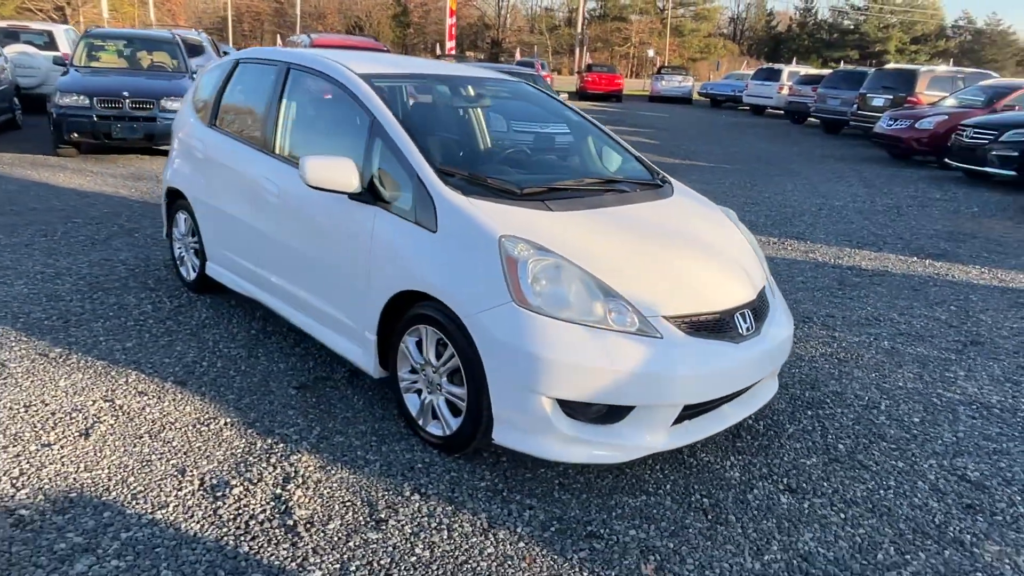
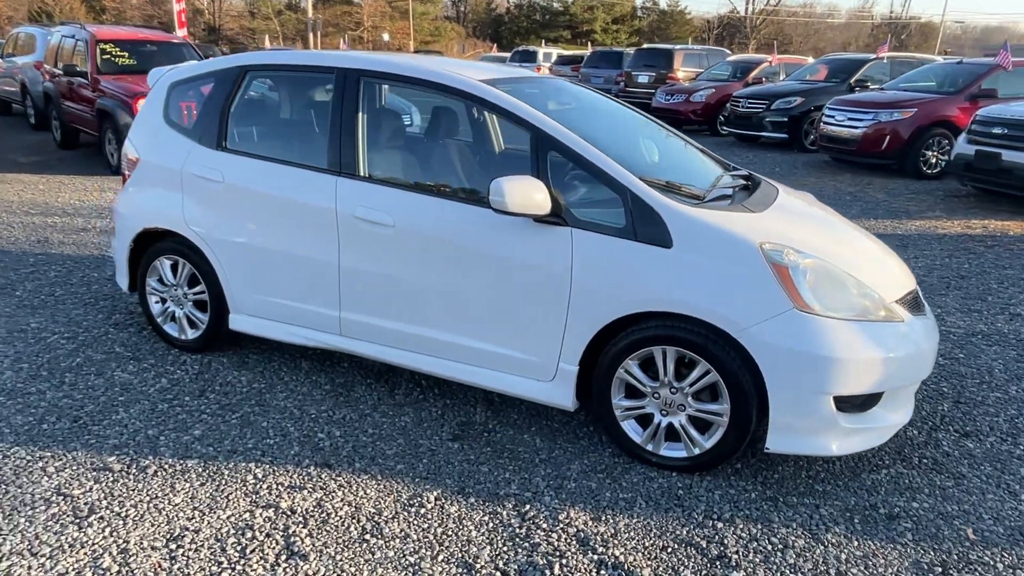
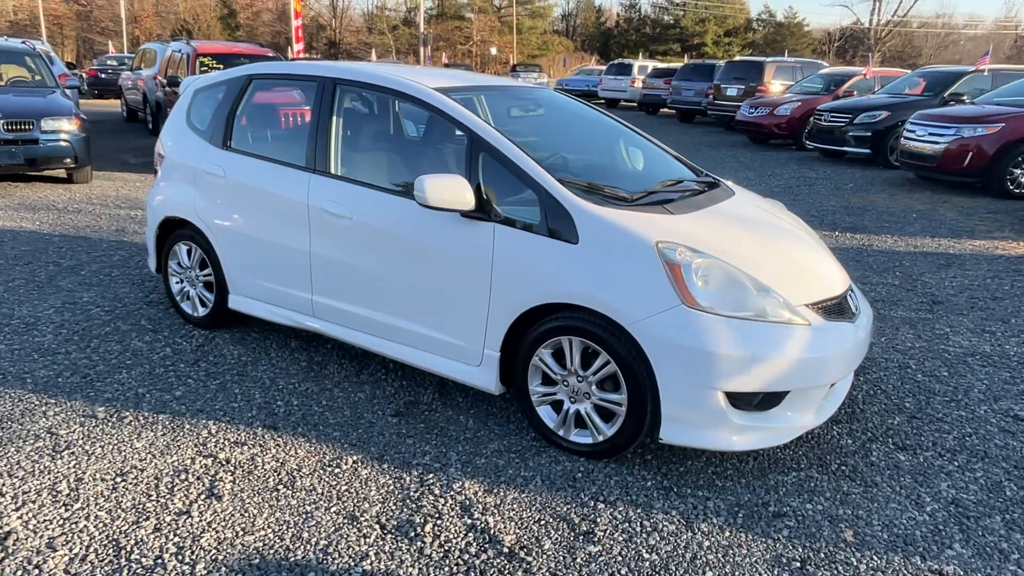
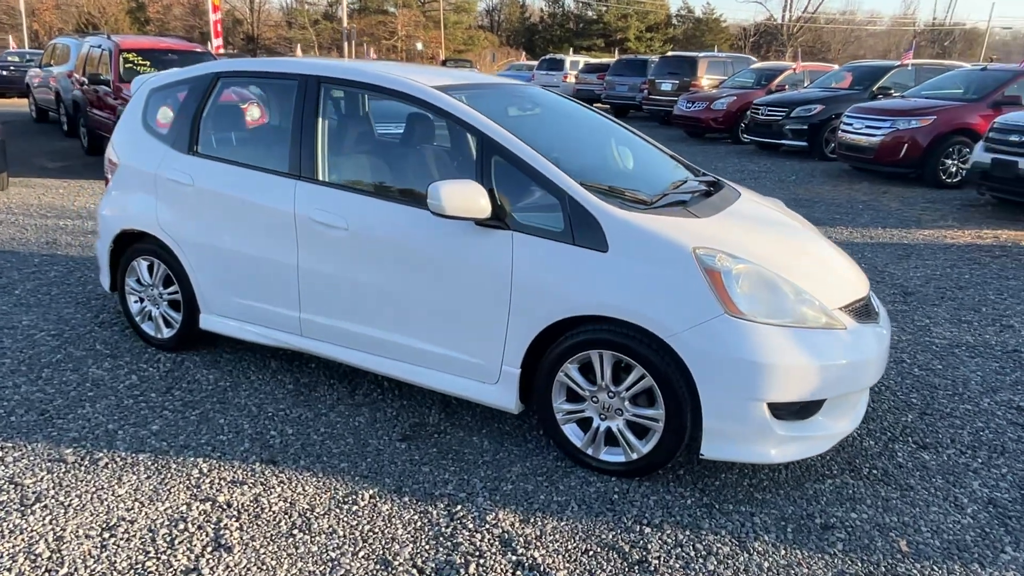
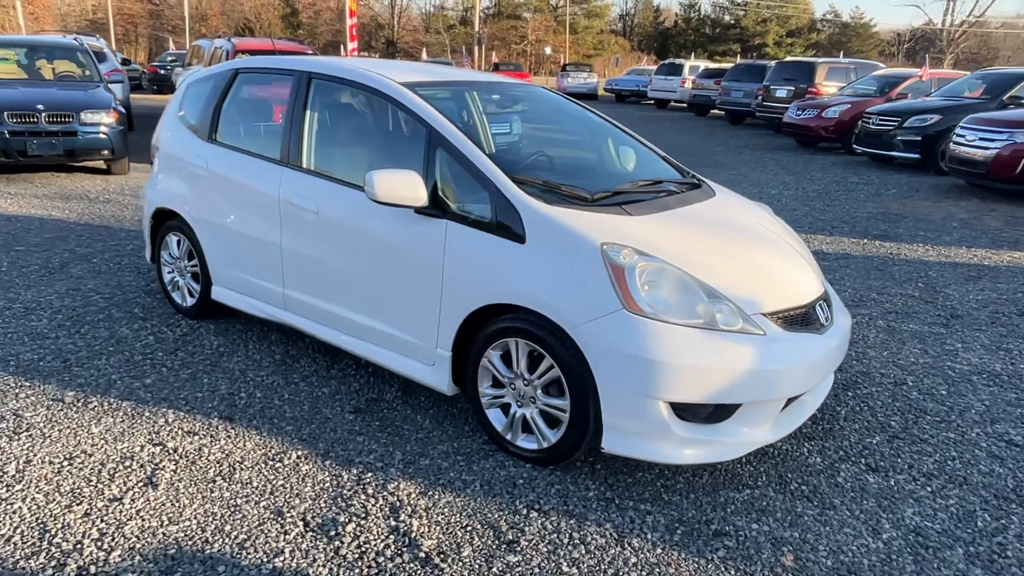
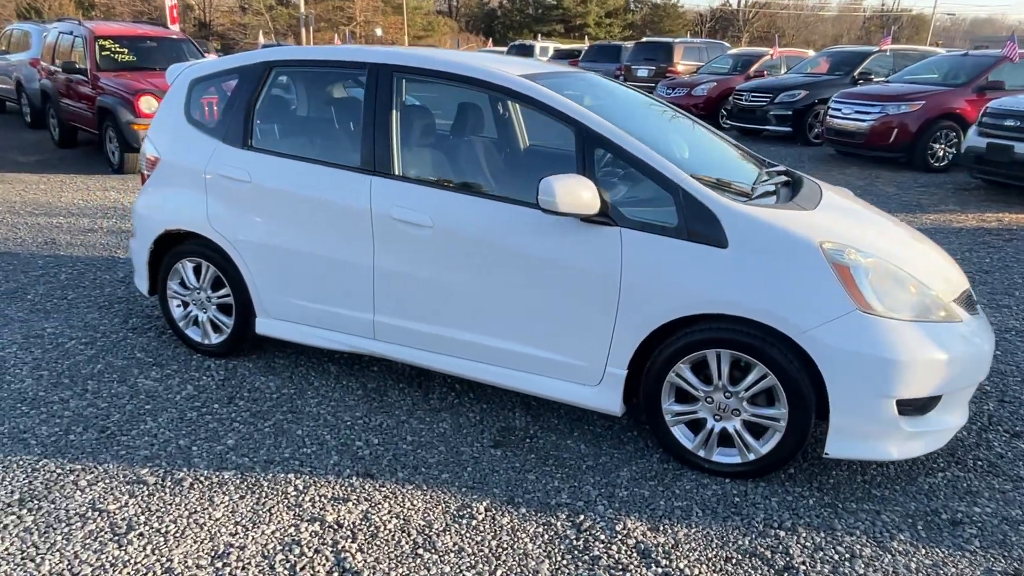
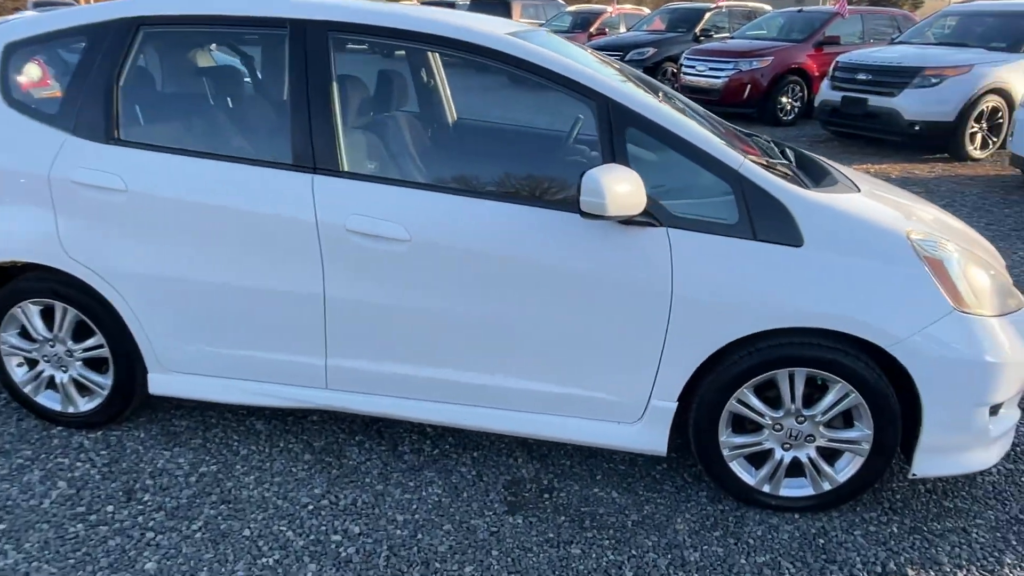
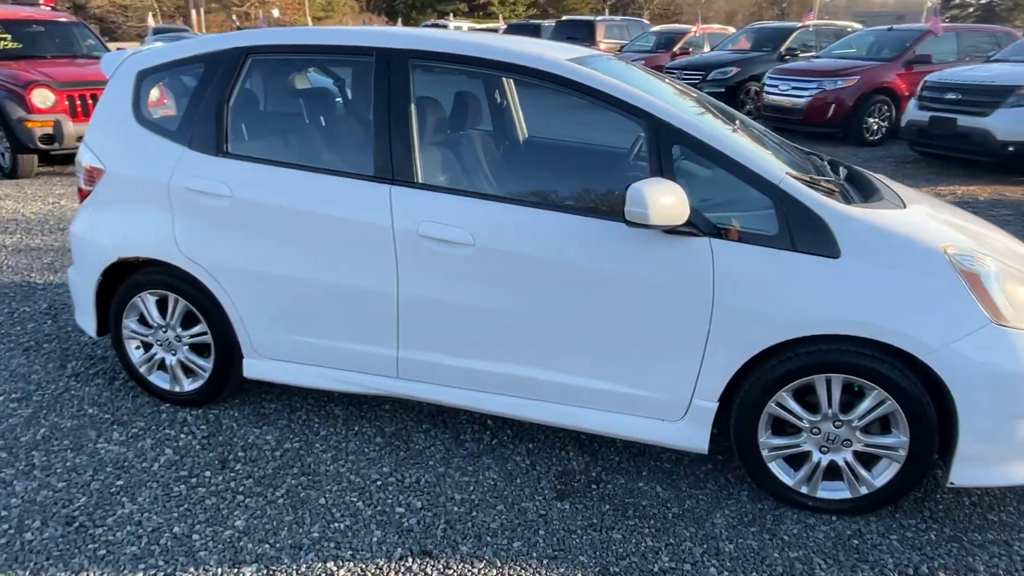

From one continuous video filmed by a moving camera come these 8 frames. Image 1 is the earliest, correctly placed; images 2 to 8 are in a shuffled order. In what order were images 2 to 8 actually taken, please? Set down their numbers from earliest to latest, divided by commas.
5, 3, 4, 2, 6, 8, 7
